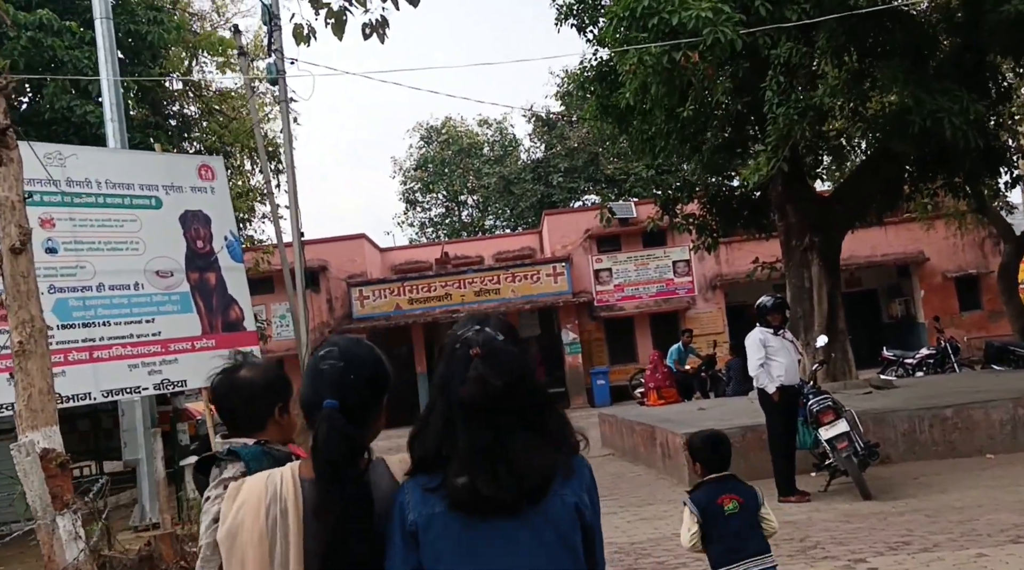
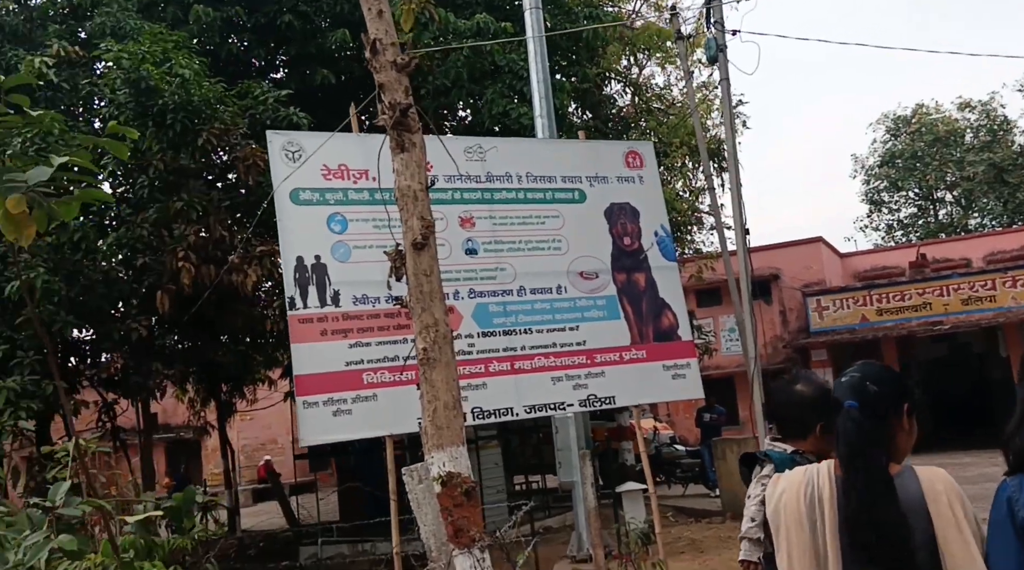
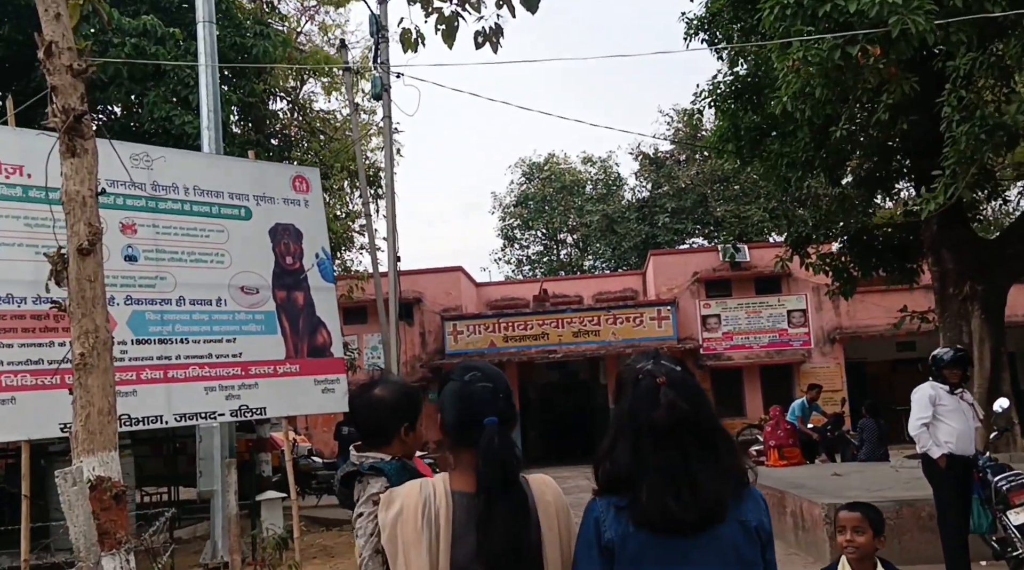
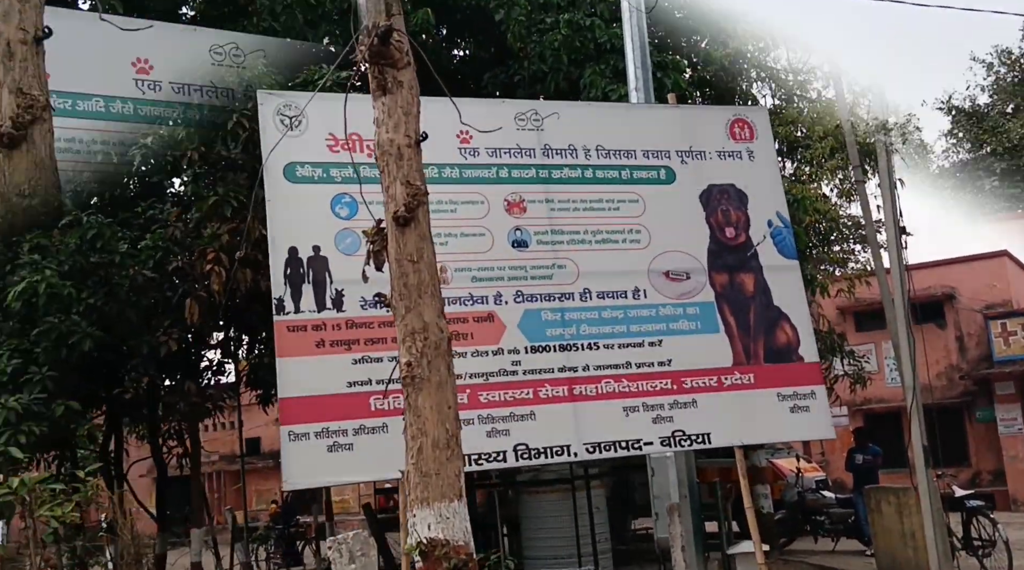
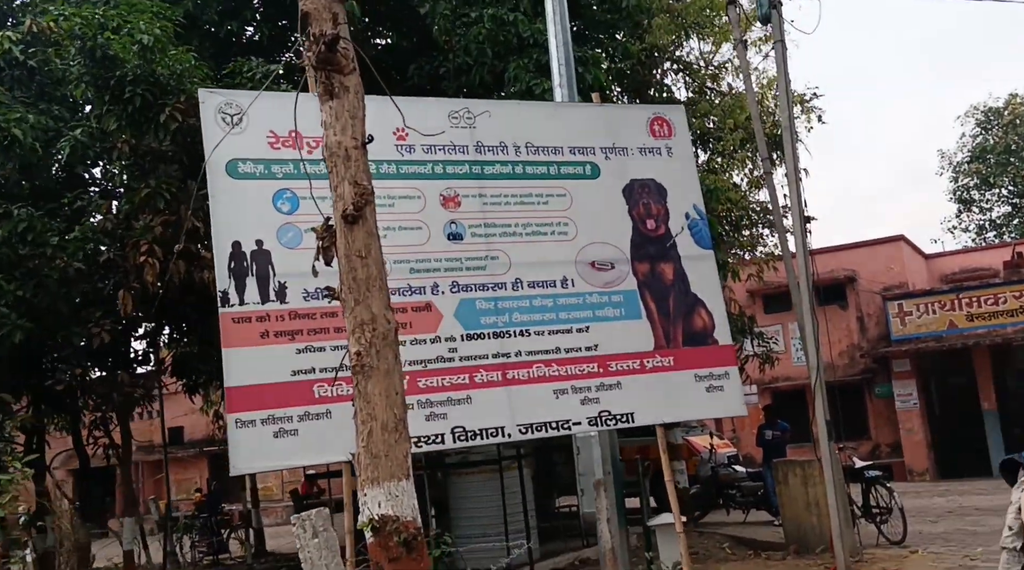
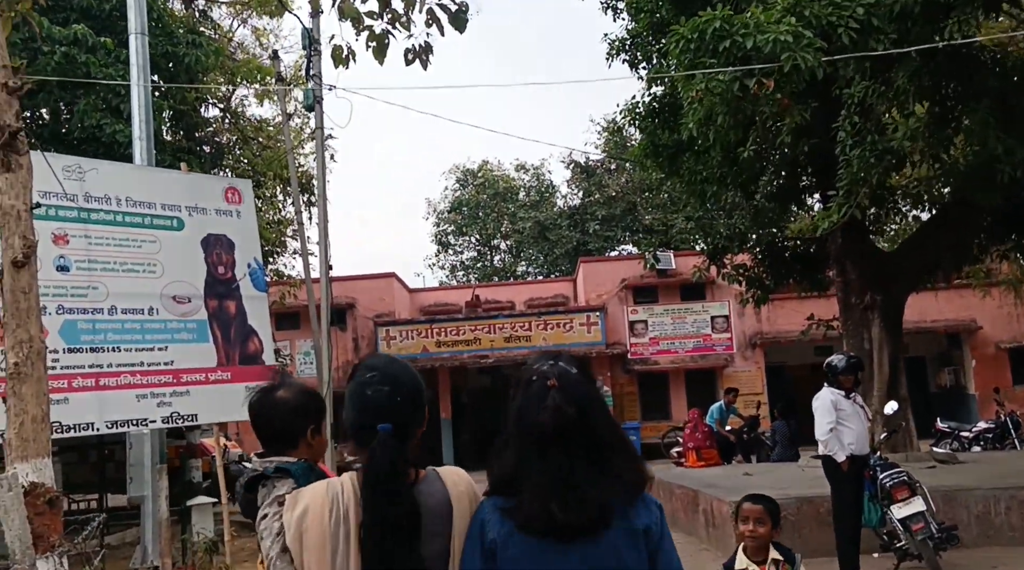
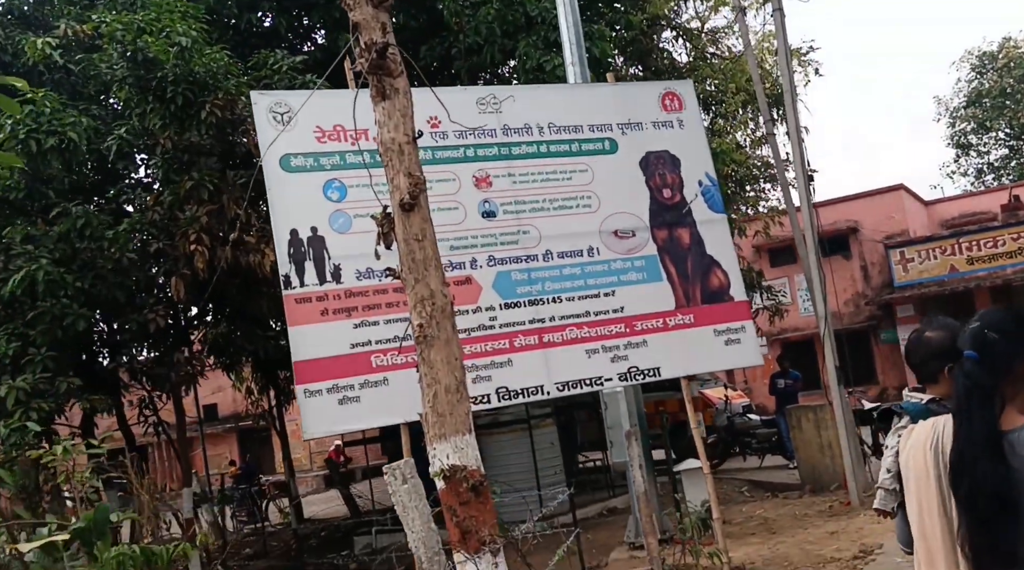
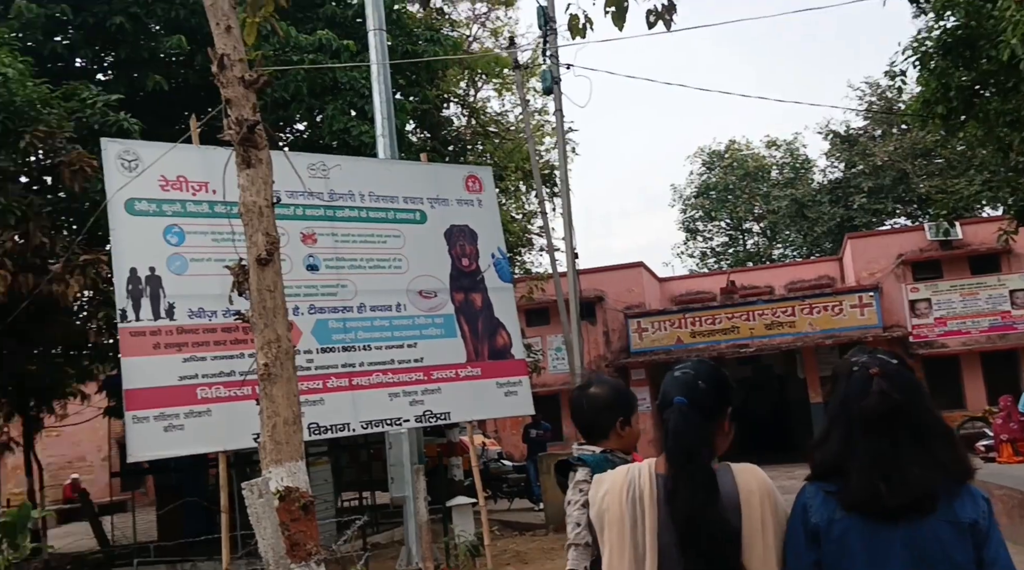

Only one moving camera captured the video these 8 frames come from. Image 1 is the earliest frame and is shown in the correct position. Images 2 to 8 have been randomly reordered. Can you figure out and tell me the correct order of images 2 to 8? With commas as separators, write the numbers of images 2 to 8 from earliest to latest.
6, 3, 8, 2, 7, 5, 4
